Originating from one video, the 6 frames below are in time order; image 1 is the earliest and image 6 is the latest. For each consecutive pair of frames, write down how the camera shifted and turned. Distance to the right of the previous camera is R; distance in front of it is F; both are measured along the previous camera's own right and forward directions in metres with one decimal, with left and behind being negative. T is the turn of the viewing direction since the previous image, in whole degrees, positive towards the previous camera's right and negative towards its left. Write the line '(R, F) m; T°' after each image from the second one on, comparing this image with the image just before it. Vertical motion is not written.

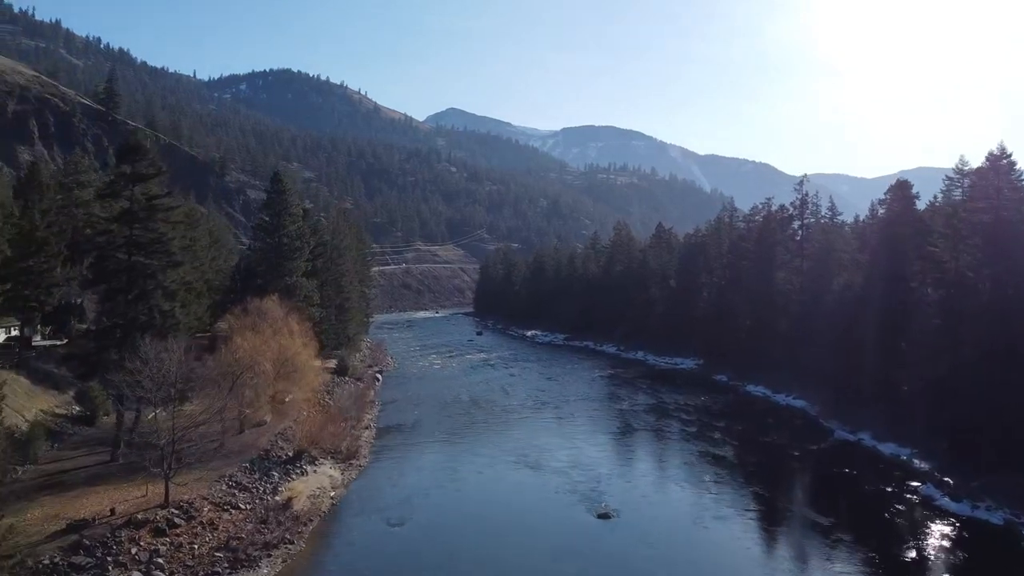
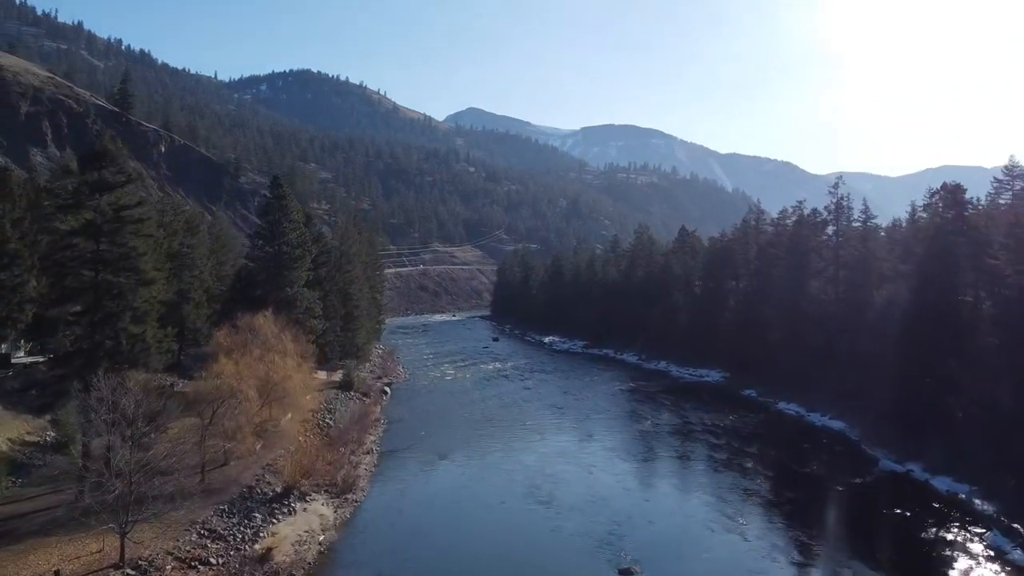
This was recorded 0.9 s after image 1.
(+0.3, +2.8) m; -1°
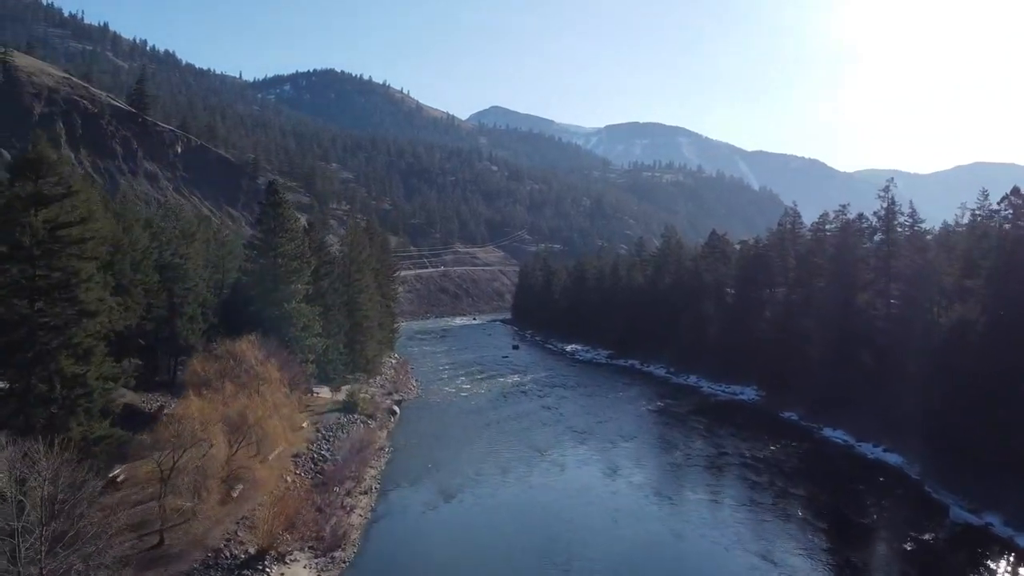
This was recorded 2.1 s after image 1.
(+0.3, +3.7) m; -2°
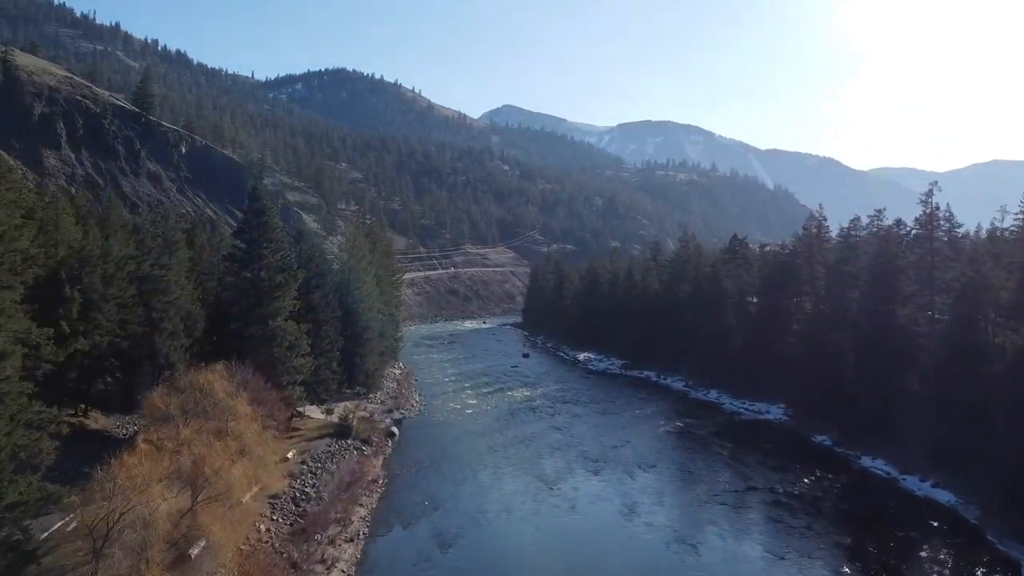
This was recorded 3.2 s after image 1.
(+0.2, +3.4) m; -1°
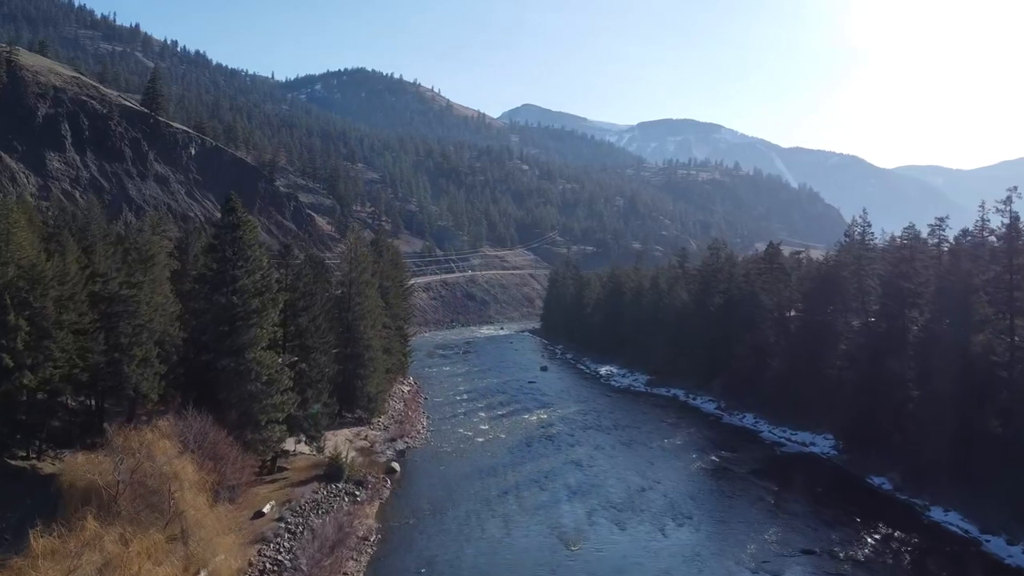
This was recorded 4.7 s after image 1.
(+0.3, +4.7) m; -1°
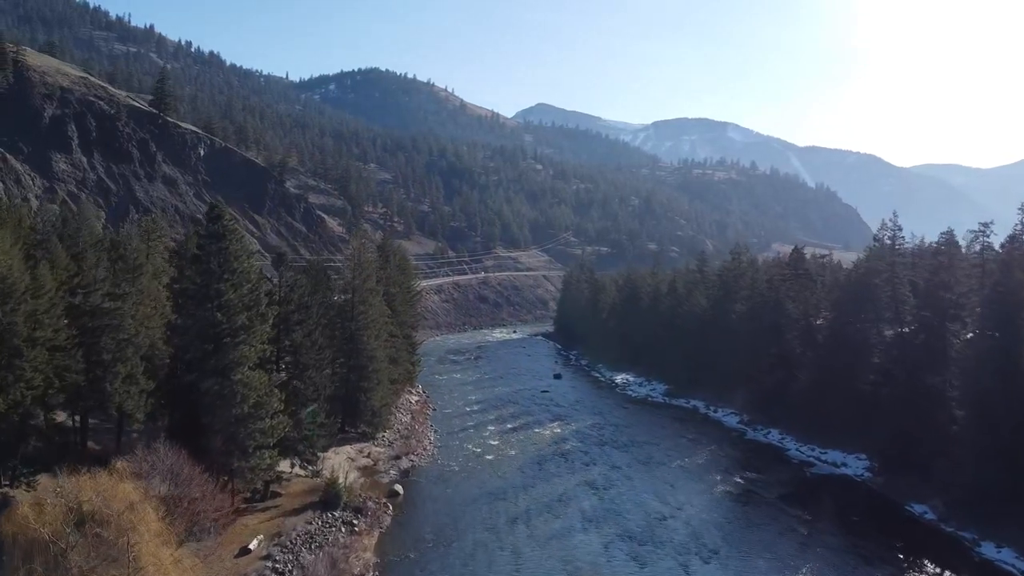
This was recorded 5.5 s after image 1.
(+0.2, +2.5) m; -1°
